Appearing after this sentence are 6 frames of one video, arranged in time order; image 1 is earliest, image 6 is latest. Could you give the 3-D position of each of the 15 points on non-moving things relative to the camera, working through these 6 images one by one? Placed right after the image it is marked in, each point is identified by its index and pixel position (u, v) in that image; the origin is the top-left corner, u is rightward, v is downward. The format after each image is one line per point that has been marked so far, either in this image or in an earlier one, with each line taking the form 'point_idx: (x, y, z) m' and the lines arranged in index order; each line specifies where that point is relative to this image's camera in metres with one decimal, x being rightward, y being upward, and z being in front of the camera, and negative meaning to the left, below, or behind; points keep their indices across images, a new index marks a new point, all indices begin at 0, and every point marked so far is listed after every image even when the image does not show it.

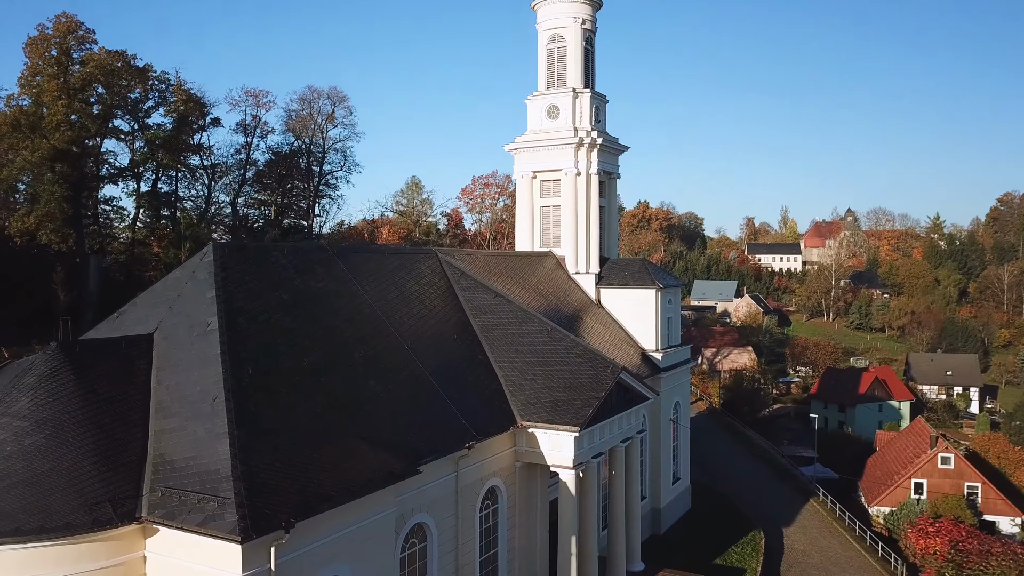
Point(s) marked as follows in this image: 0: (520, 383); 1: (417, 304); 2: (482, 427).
0: (+0.2, -2.2, +18.5) m
1: (-2.3, -0.3, +19.1) m
2: (-0.7, -2.9, +16.5) m
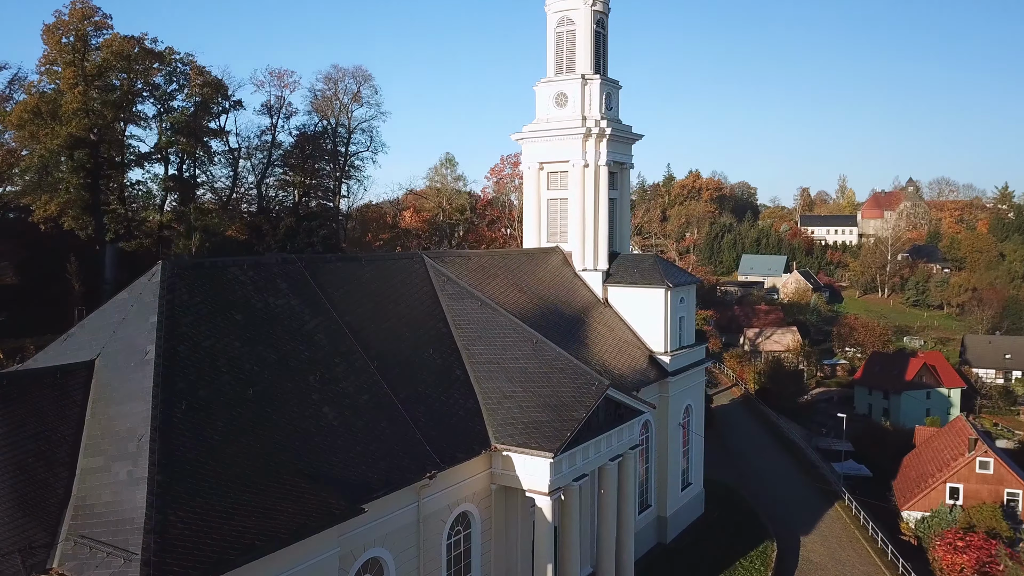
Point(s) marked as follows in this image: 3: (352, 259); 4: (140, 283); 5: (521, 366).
0: (-0.3, -2.5, +17.6) m
1: (-2.7, -0.6, +18.2) m
2: (-1.3, -3.2, +15.7) m
3: (-3.8, +0.7, +18.6) m
4: (-6.8, +0.1, +14.6) m
5: (+0.2, -1.8, +18.5) m
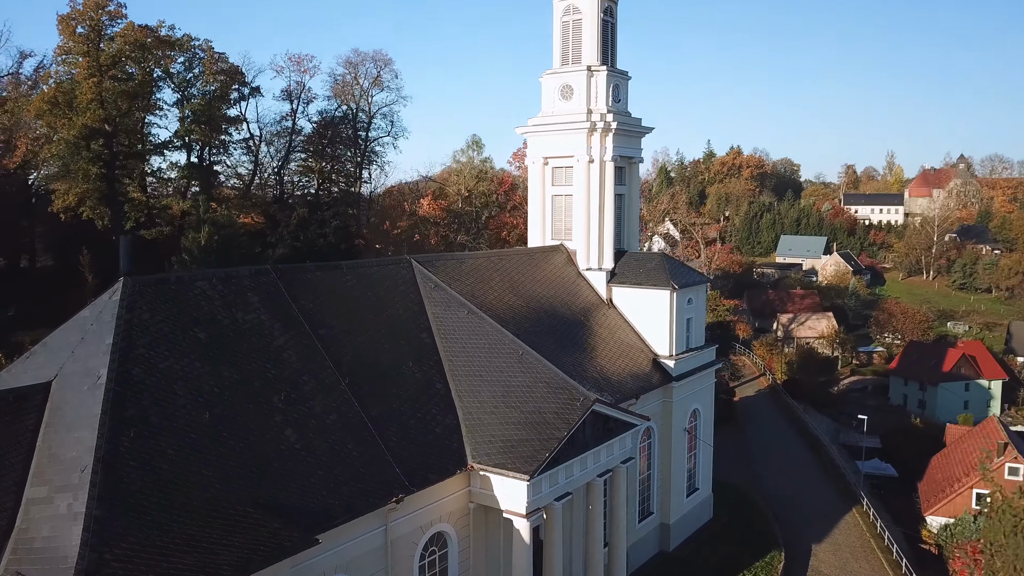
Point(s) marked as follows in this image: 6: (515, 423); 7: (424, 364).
0: (-0.8, -2.8, +17.0) m
1: (-3.1, -0.8, +17.7) m
2: (-1.8, -3.6, +15.2) m
3: (-4.1, +0.5, +18.1) m
4: (-7.3, -0.2, +14.3) m
5: (-0.2, -2.0, +17.9) m
6: (+0.1, -2.9, +17.0) m
7: (-2.0, -1.7, +17.8) m
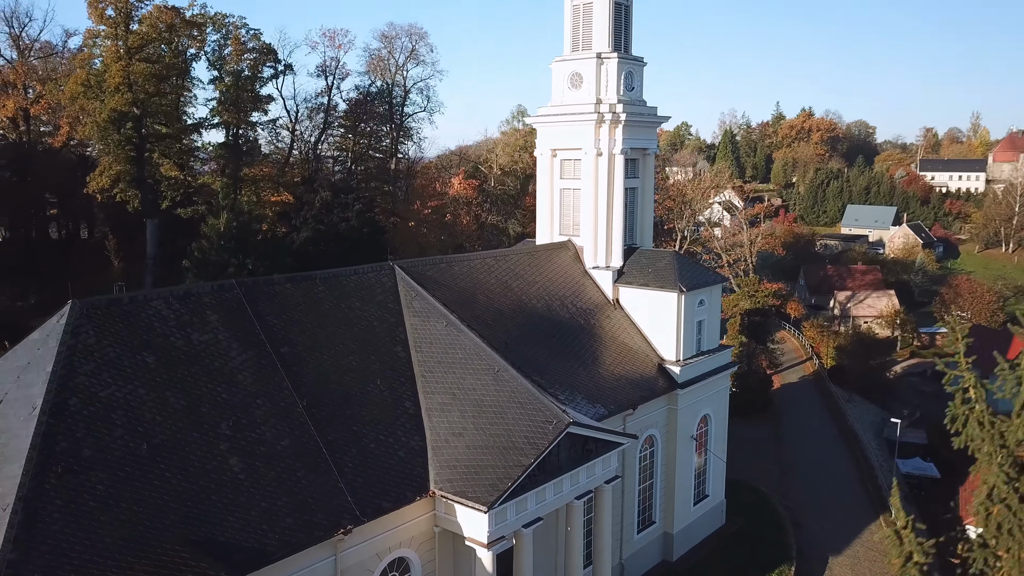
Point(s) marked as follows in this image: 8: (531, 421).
0: (-1.4, -3.1, +16.5) m
1: (-3.7, -1.1, +17.3) m
2: (-2.6, -4.0, +14.8) m
3: (-4.6, +0.2, +17.7) m
4: (-8.2, -0.6, +14.2) m
5: (-0.7, -2.3, +17.3) m
6: (-0.6, -3.3, +16.3) m
7: (-2.5, -2.0, +17.3) m
8: (+0.4, -2.8, +16.7) m
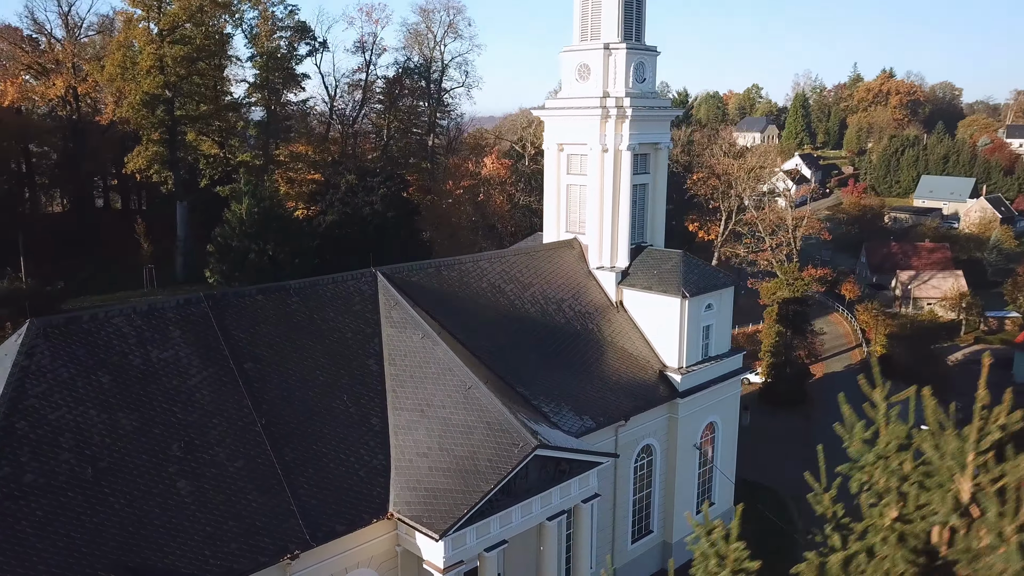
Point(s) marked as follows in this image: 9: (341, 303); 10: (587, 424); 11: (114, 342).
0: (-2.1, -3.5, +16.2) m
1: (-4.3, -1.4, +17.1) m
2: (-3.5, -4.4, +14.7) m
3: (-5.2, 0.0, +17.6) m
4: (-9.0, -1.0, +14.4) m
5: (-1.4, -2.7, +16.9) m
6: (-1.3, -3.6, +16.0) m
7: (-3.2, -2.3, +17.1) m
8: (-0.3, -3.2, +16.3) m
9: (-3.9, -0.4, +18.4) m
10: (+1.9, -3.4, +19.9) m
11: (-7.4, -1.0, +14.9) m
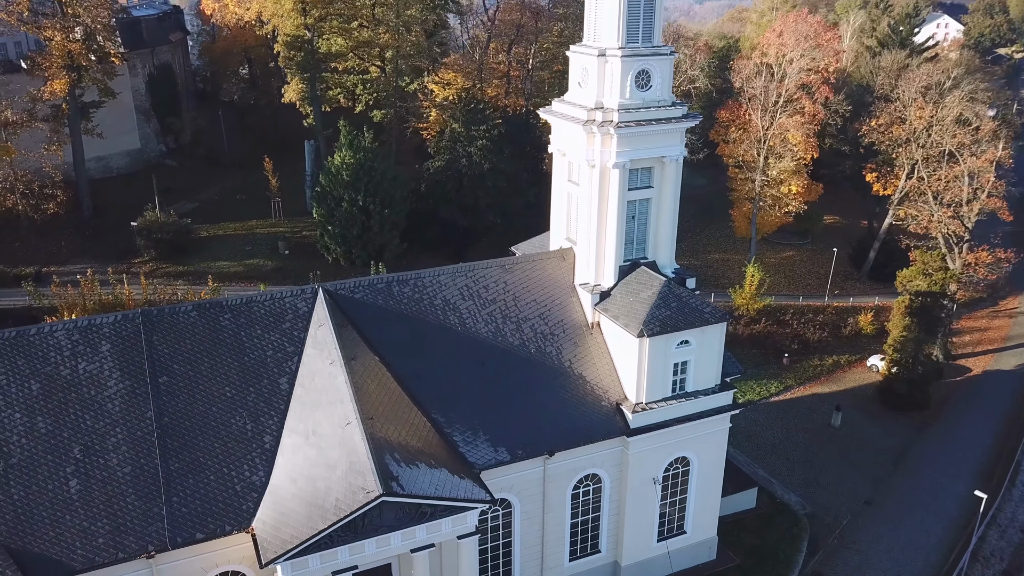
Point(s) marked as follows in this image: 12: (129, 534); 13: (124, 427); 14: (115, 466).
0: (-5.4, -4.5, +18.3) m
1: (-6.9, -2.0, +19.5) m
2: (-7.2, -5.4, +17.5) m
3: (-7.5, -0.5, +19.9) m
4: (-12.3, -1.4, +18.4) m
5: (-4.4, -3.6, +18.6) m
6: (-4.7, -4.7, +17.9) m
7: (-6.0, -3.0, +19.2) m
8: (-3.6, -4.3, +17.7) m
9: (-6.1, -0.9, +20.3) m
10: (-0.3, -4.3, +20.4) m
11: (-10.6, -1.5, +18.4) m
12: (-8.3, -5.3, +17.2) m
13: (-8.8, -3.1, +18.2) m
14: (-8.8, -4.0, +17.8) m
